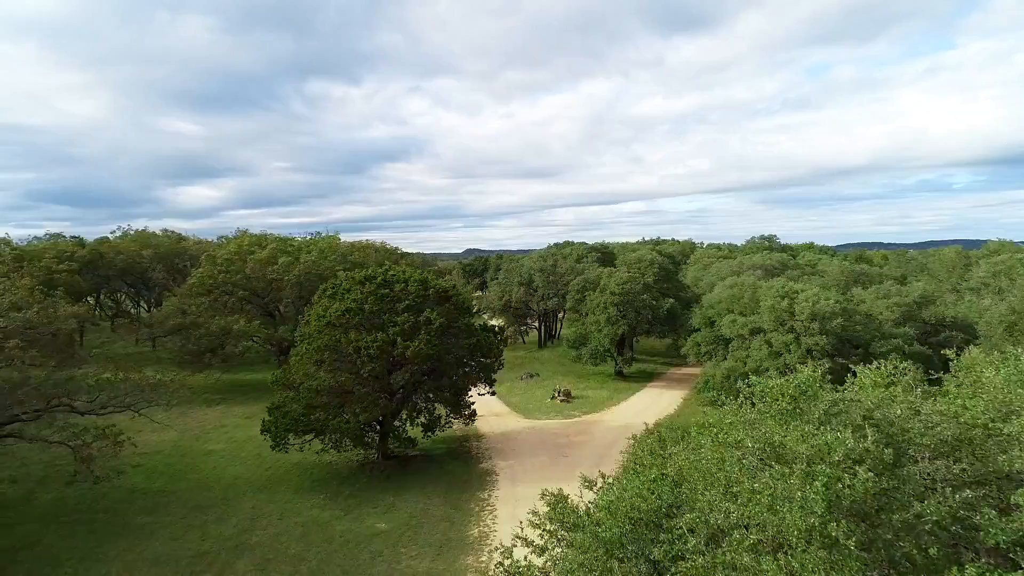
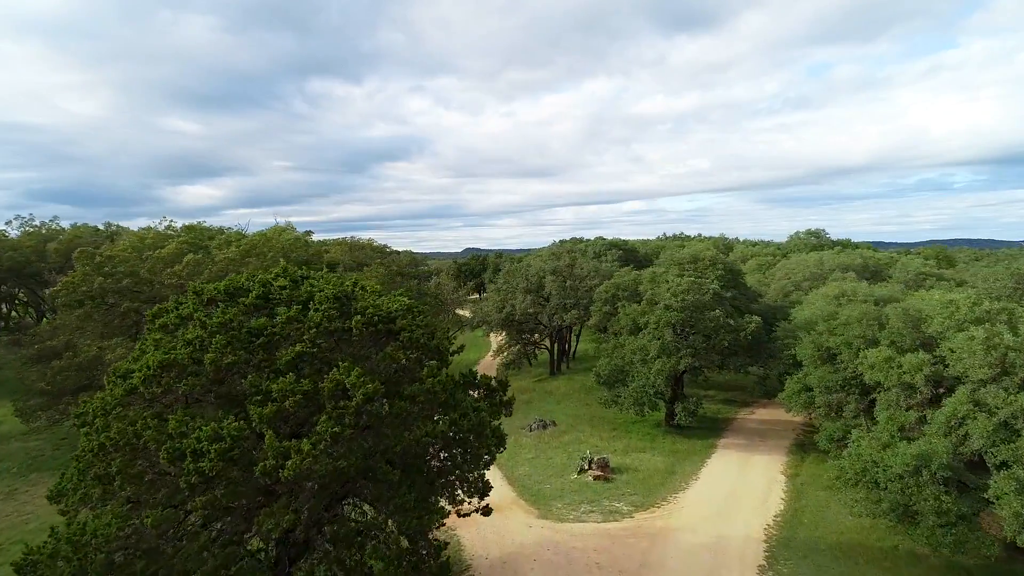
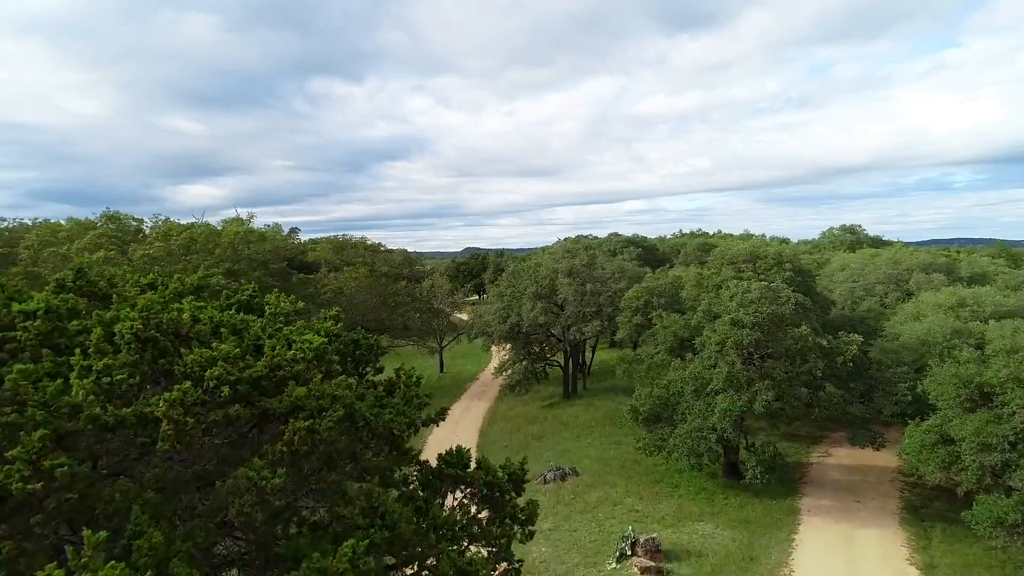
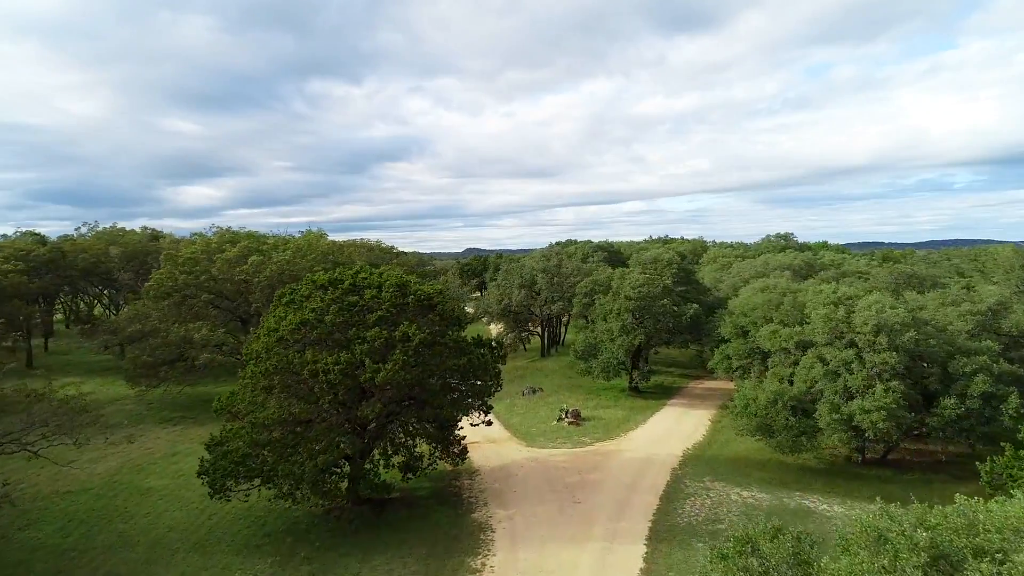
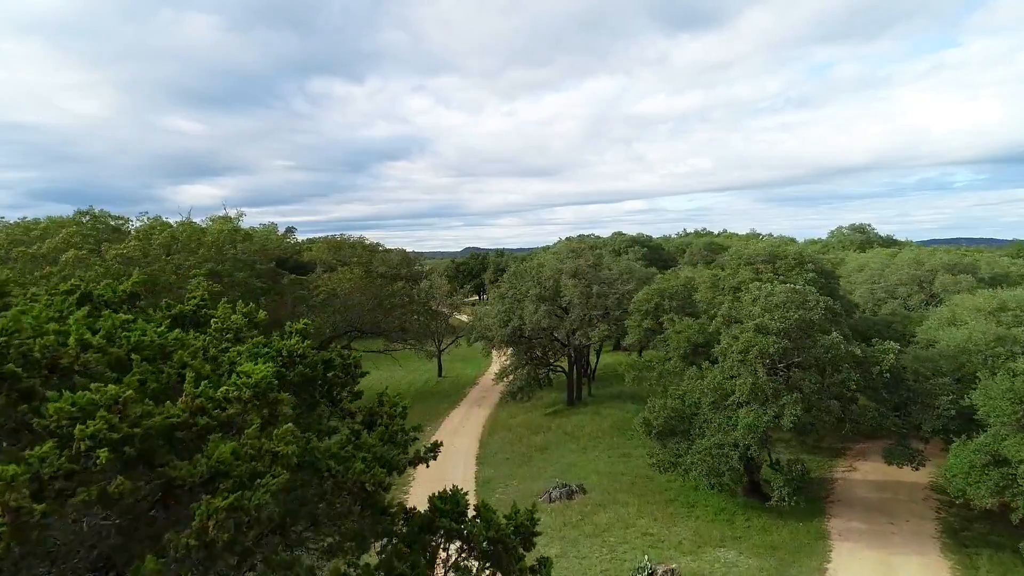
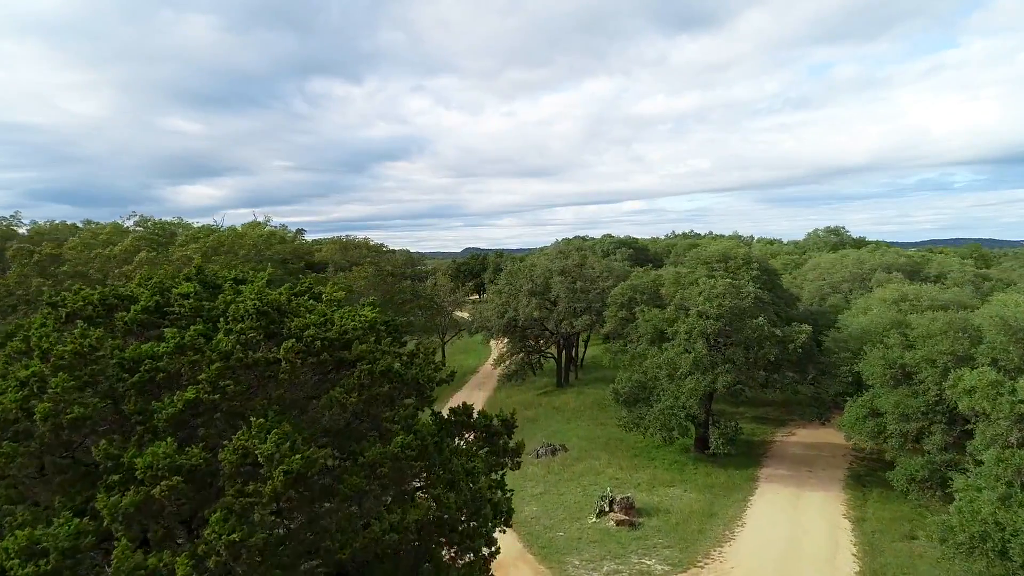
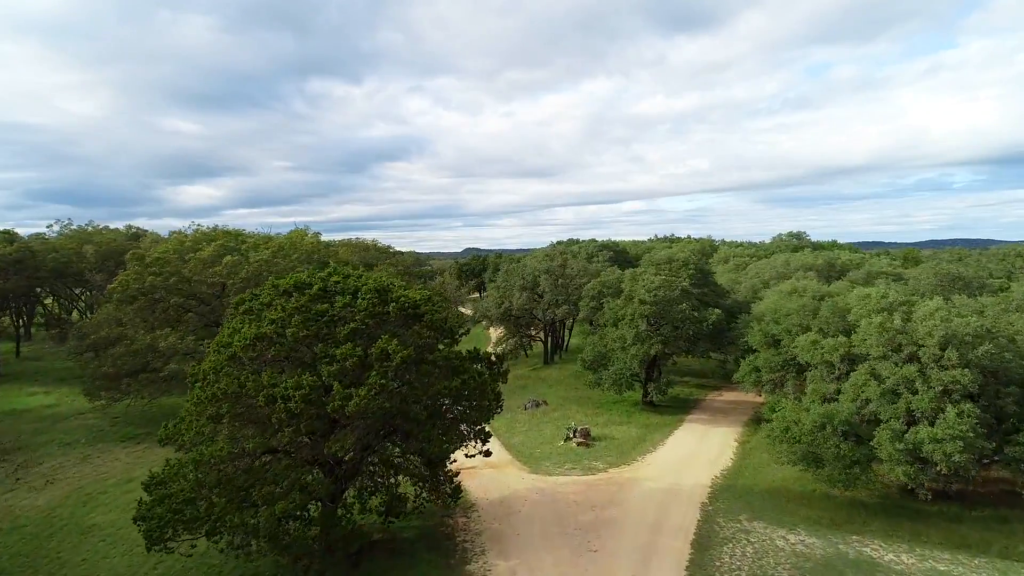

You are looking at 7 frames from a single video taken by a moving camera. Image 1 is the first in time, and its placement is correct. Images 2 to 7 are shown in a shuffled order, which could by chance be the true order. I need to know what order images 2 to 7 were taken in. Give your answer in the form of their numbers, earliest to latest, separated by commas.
4, 7, 2, 6, 3, 5
